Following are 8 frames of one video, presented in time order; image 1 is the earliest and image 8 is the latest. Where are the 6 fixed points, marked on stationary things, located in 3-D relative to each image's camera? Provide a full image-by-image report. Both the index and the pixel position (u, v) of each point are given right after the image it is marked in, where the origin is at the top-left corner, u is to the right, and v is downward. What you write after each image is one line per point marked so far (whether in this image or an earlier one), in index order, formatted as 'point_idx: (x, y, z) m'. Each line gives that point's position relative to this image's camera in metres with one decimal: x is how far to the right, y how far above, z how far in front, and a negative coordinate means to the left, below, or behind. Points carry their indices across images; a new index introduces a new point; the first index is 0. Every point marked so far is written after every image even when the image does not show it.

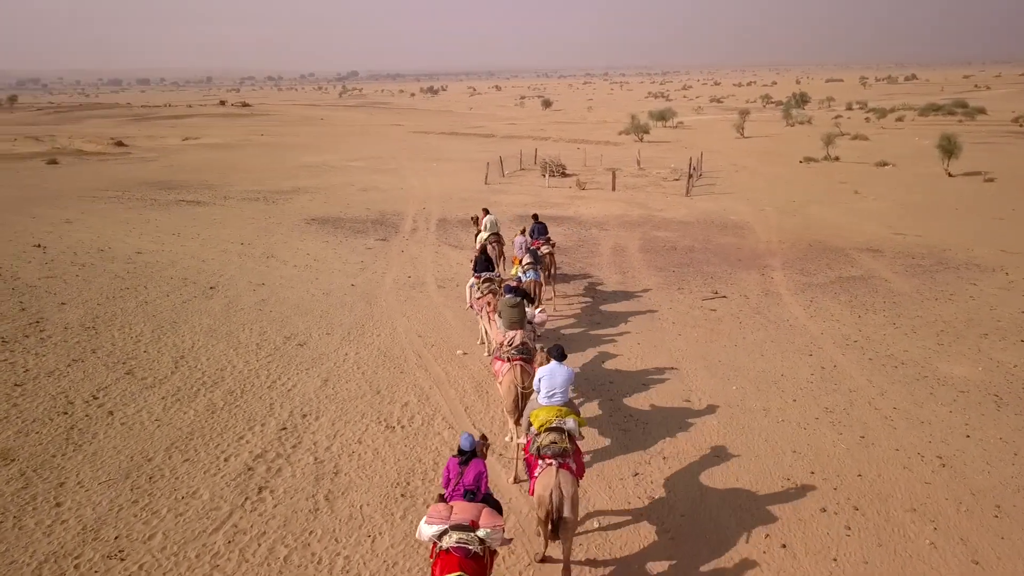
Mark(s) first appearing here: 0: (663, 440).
0: (+1.5, -1.5, +8.2) m
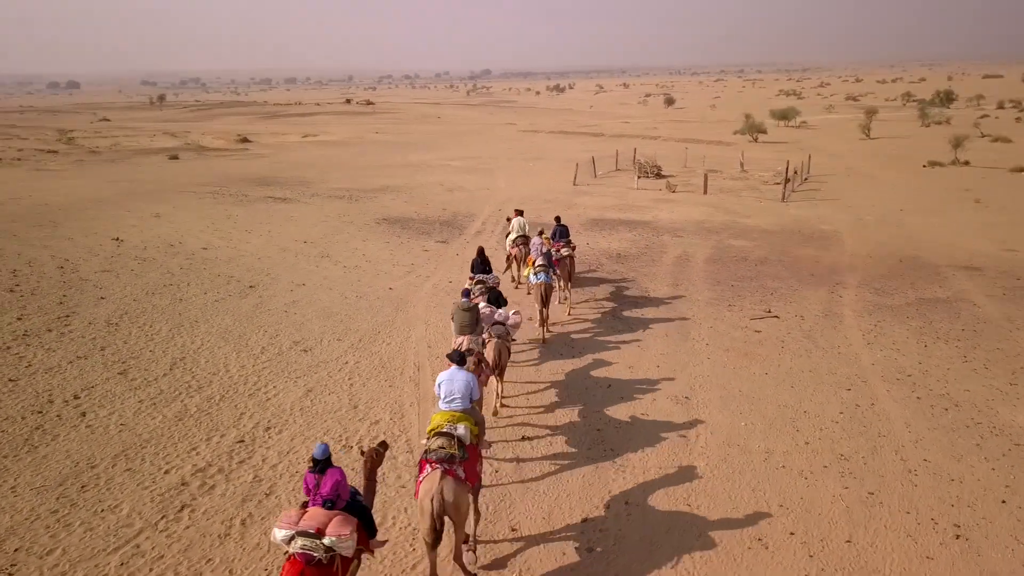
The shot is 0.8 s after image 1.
0: (+1.1, -1.7, +7.4) m
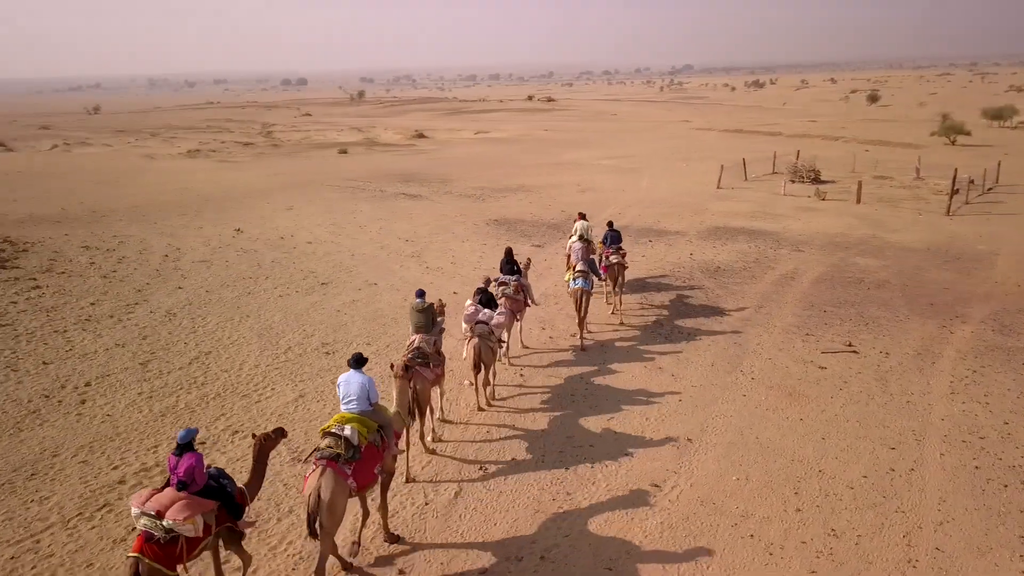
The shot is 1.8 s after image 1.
0: (+0.5, -2.0, +6.7) m
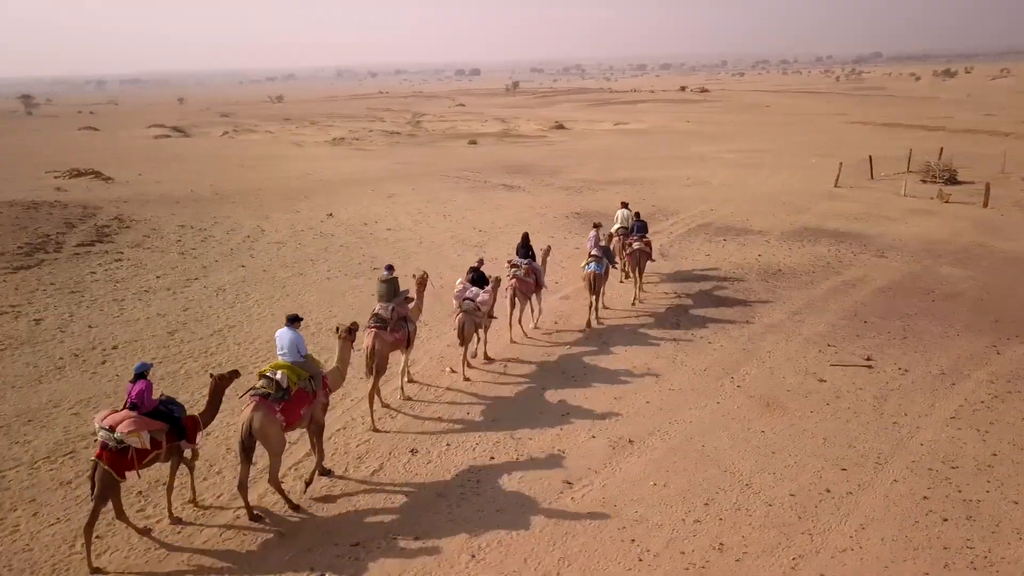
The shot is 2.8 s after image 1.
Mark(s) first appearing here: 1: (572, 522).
0: (-0.4, -2.0, +6.9) m
1: (+0.5, -2.0, +6.8) m
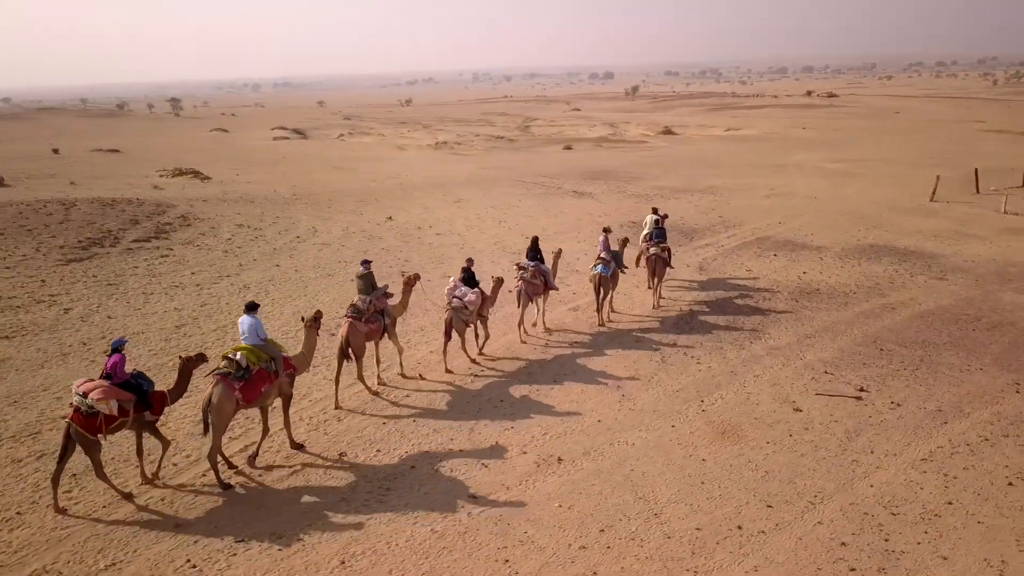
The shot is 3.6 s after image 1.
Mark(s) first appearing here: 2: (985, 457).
0: (-1.4, -2.0, +7.1) m
1: (-0.5, -2.1, +6.8) m
2: (+4.9, -1.7, +8.2) m
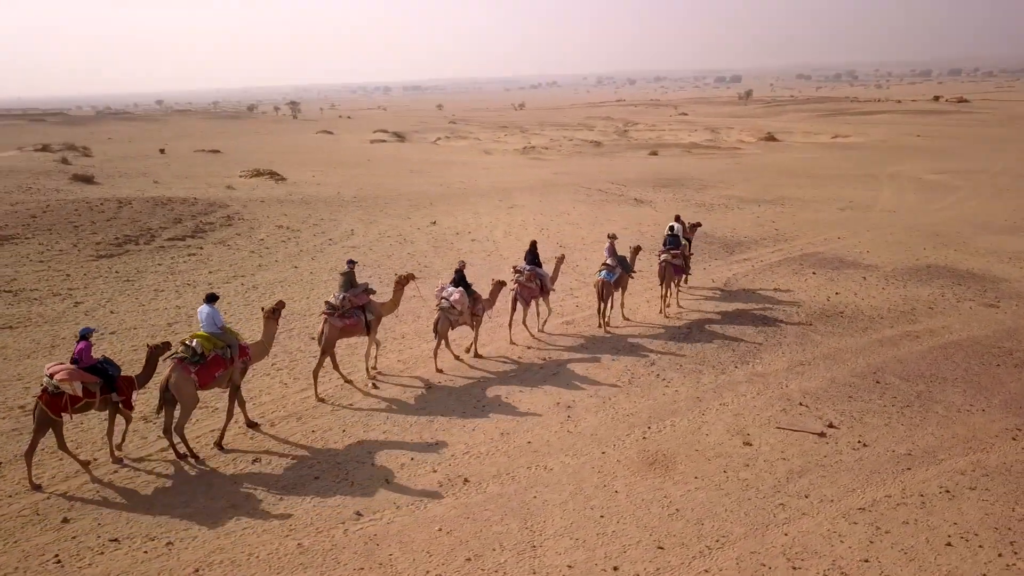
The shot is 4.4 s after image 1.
0: (-2.4, -2.1, +7.1) m
1: (-1.6, -2.2, +6.7) m
2: (+3.9, -2.0, +7.4) m
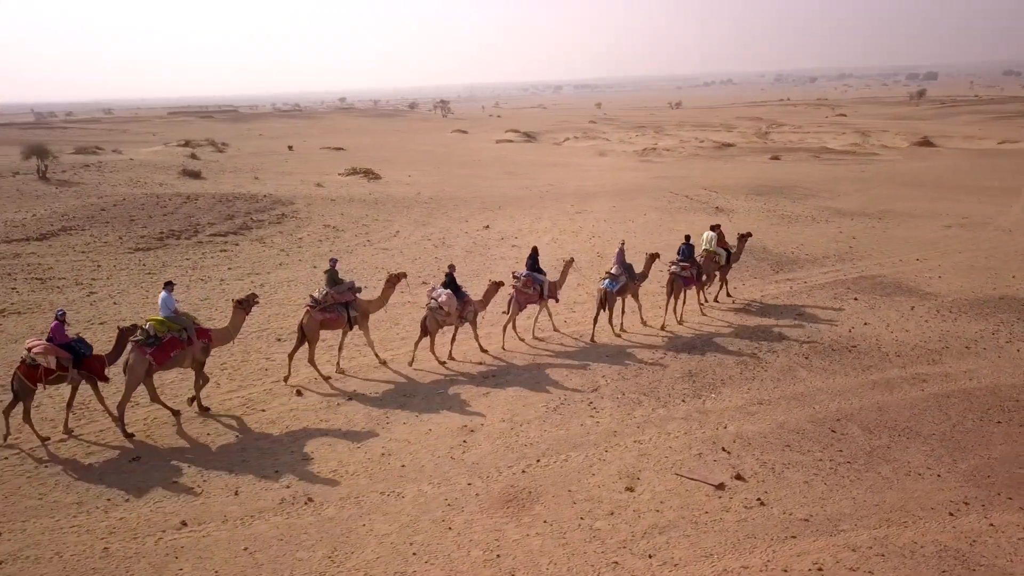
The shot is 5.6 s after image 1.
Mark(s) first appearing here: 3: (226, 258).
0: (-4.0, -2.2, +7.3) m
1: (-3.3, -2.3, +6.8) m
2: (+2.2, -2.4, +6.4) m
3: (-5.7, +0.6, +16.2) m
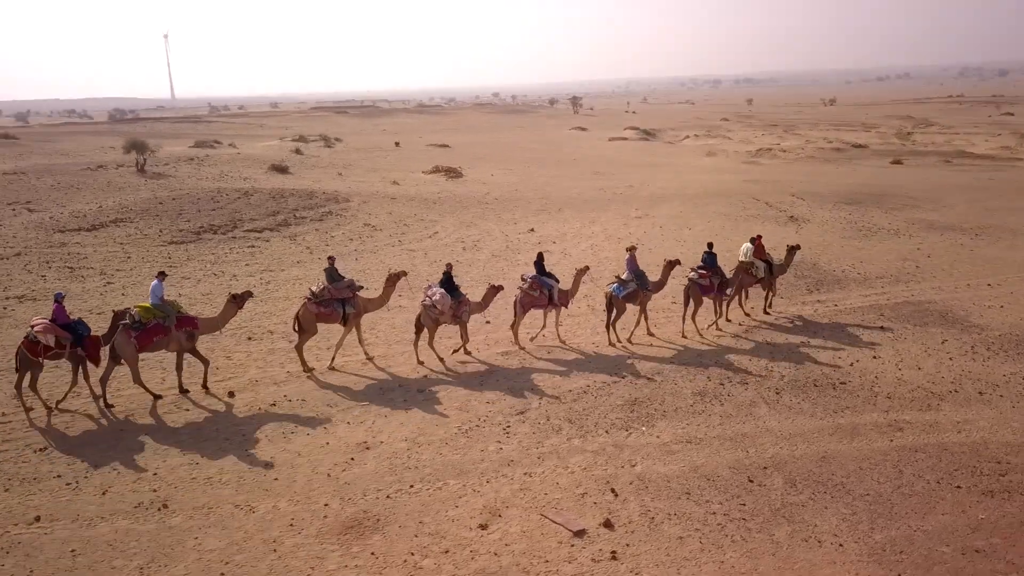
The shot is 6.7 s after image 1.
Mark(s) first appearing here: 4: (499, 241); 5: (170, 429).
0: (-5.5, -2.2, +7.8) m
1: (-4.9, -2.3, +7.1) m
2: (+0.5, -2.7, +5.7) m
3: (-5.4, +0.7, +16.7) m
4: (-0.2, +1.2, +19.6) m
5: (-4.0, -1.7, +9.7) m
